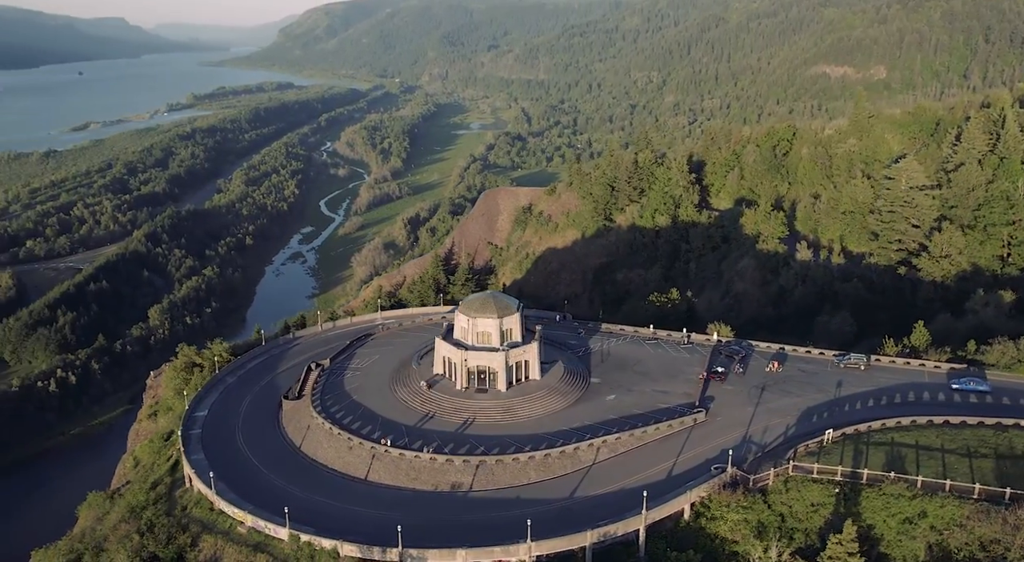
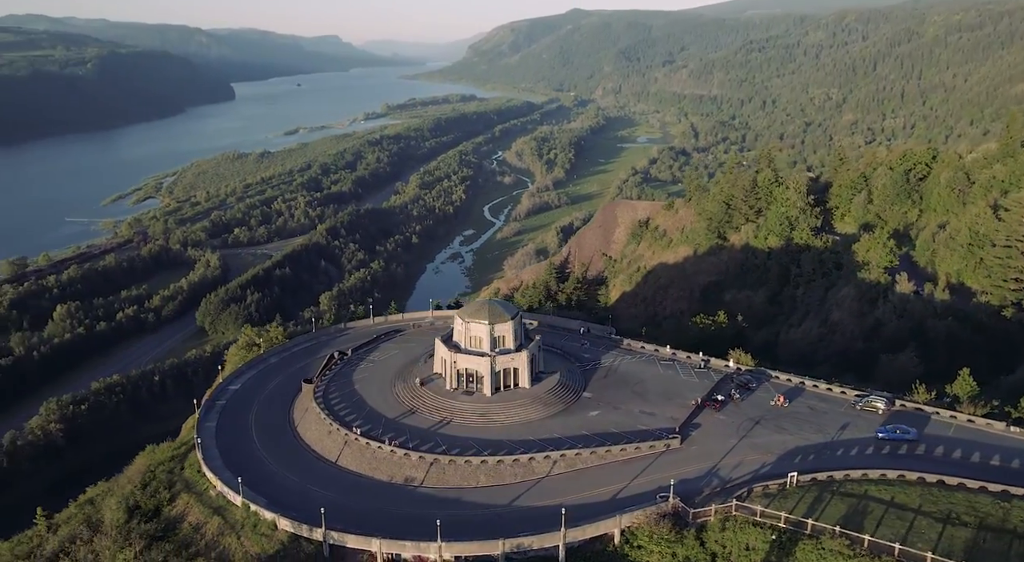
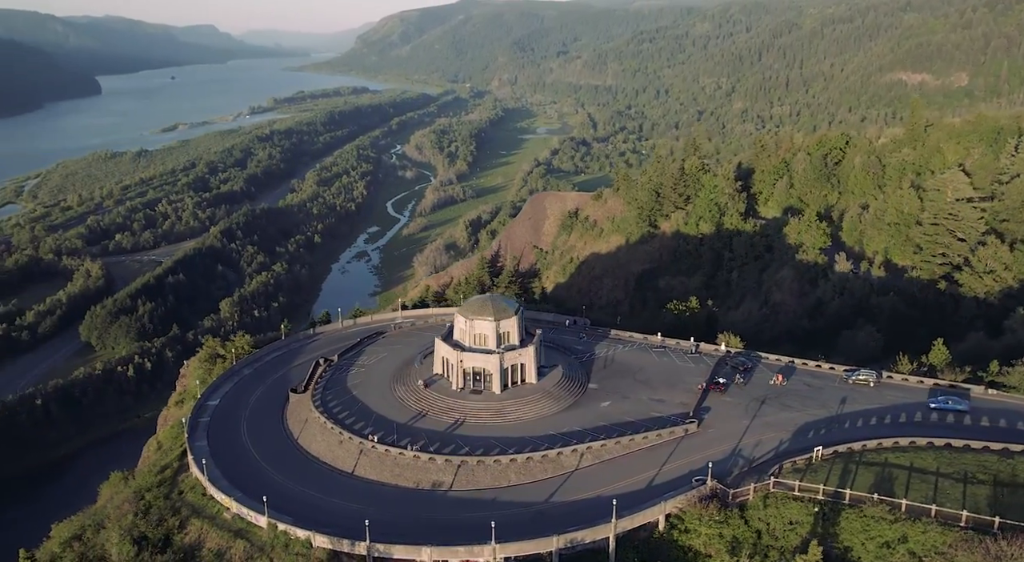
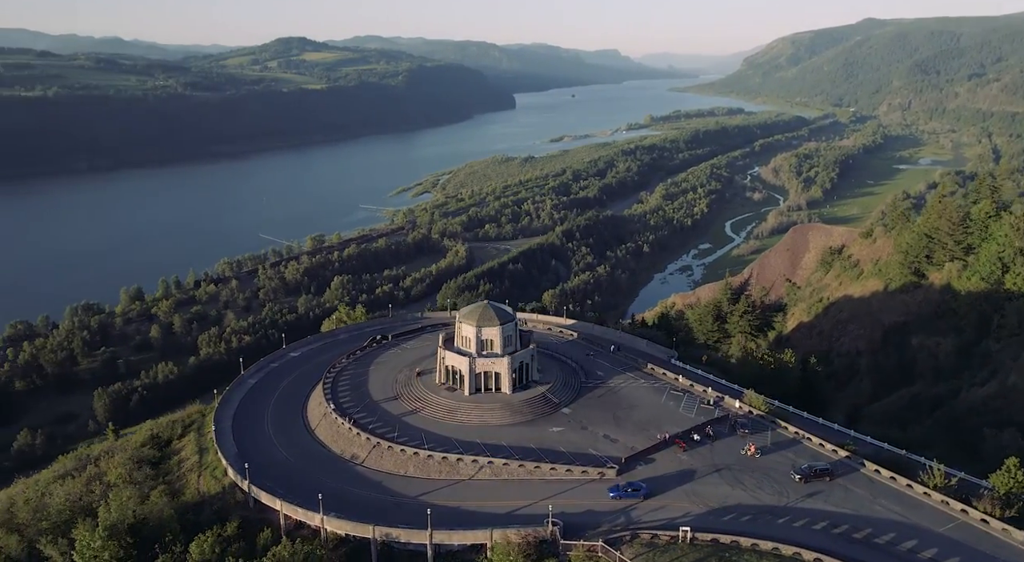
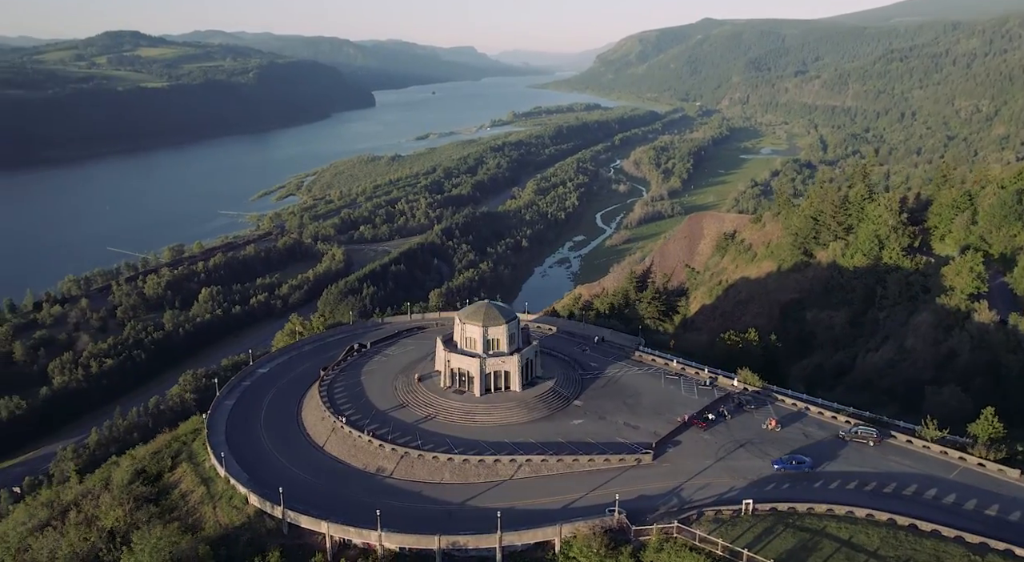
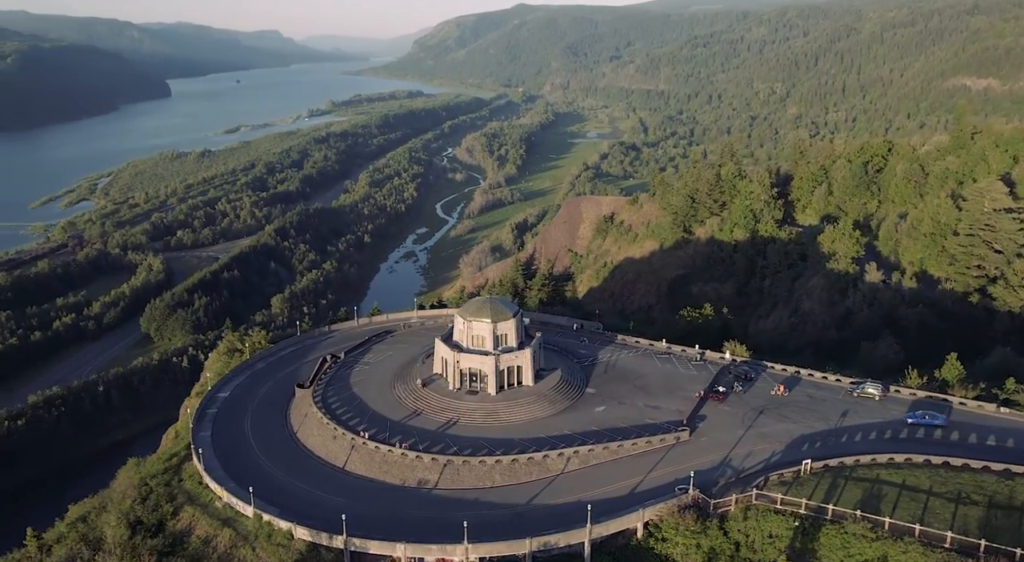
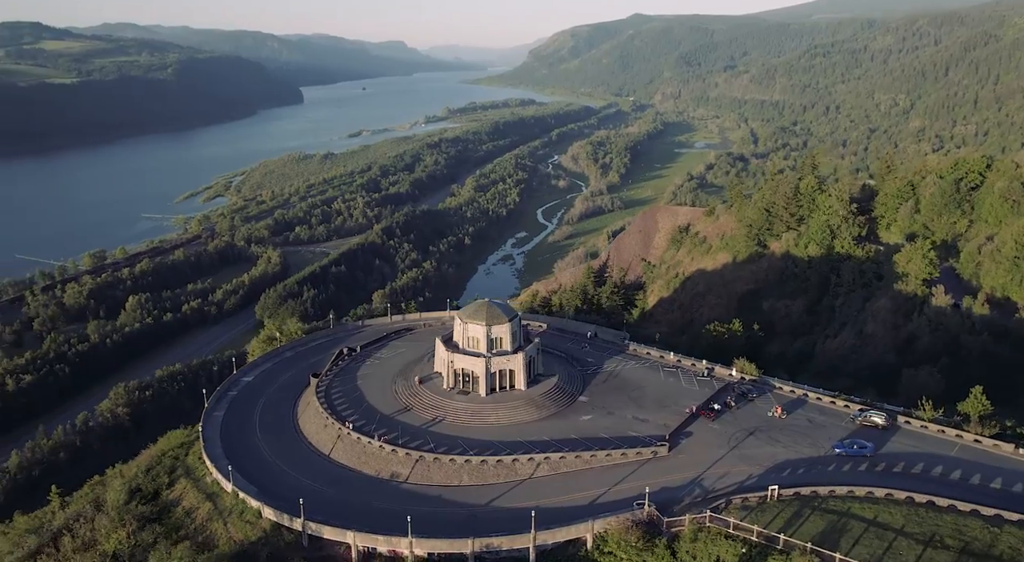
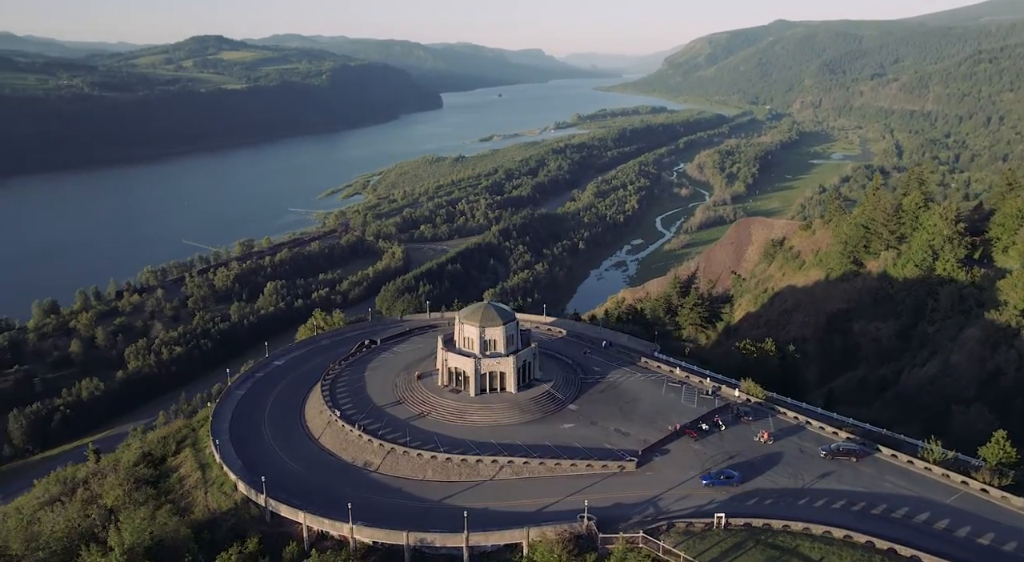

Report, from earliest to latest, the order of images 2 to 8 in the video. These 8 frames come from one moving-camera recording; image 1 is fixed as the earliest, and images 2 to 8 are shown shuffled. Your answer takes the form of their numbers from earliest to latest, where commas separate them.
3, 6, 2, 7, 5, 8, 4
